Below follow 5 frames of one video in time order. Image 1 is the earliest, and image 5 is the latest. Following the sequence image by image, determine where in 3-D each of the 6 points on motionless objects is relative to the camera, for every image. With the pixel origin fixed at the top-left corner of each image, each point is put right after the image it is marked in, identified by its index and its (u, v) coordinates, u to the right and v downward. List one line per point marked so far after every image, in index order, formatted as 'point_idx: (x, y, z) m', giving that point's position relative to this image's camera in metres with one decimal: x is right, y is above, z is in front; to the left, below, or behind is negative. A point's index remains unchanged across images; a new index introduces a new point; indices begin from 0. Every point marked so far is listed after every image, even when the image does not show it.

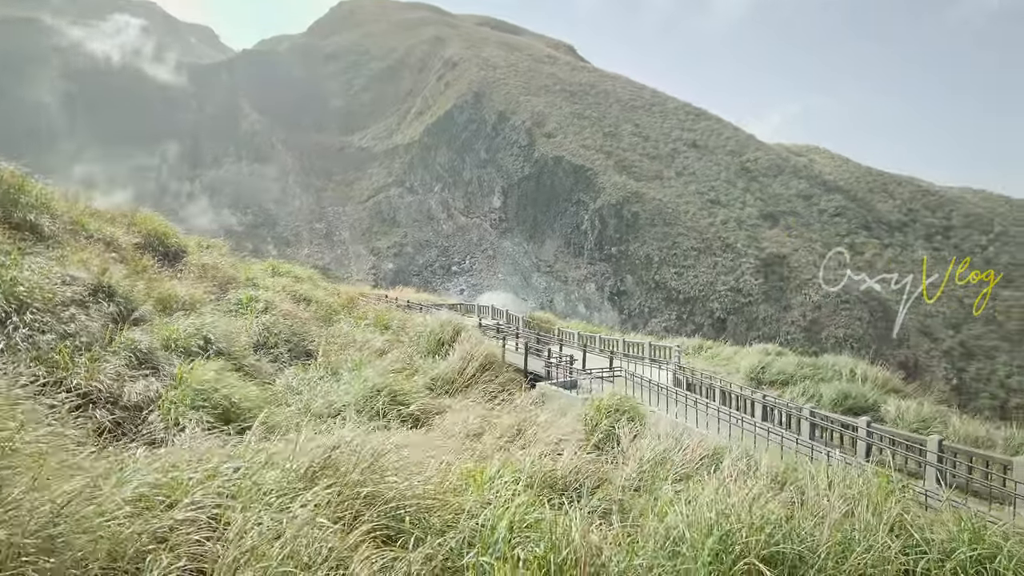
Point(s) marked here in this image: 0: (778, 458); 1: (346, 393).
0: (+2.6, -1.7, +6.1) m
1: (-2.3, -1.4, +8.3) m
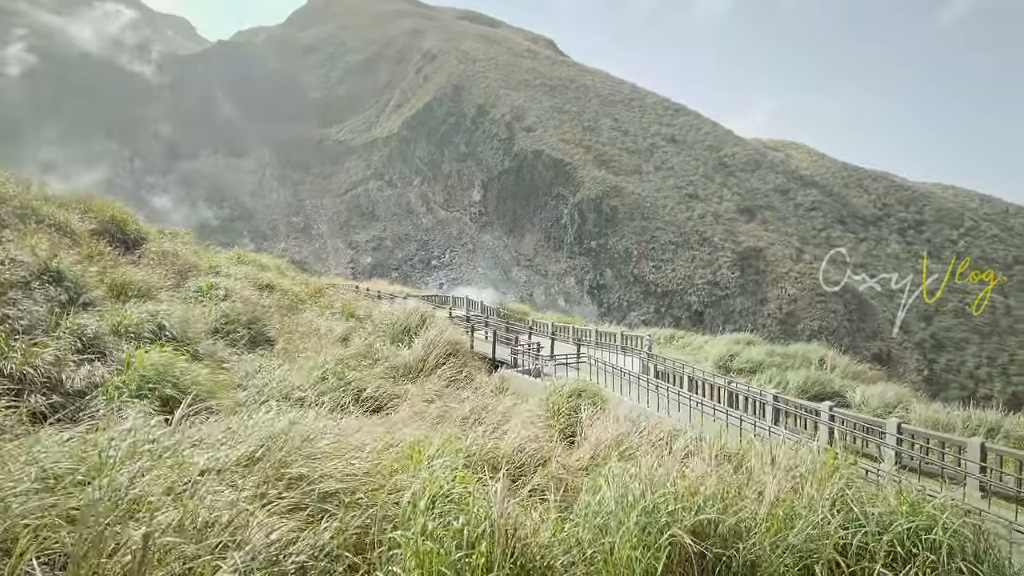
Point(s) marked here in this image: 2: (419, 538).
0: (+2.2, -1.5, +6.0) m
1: (-2.8, -1.2, +8.1) m
2: (-0.5, -1.1, +2.7) m
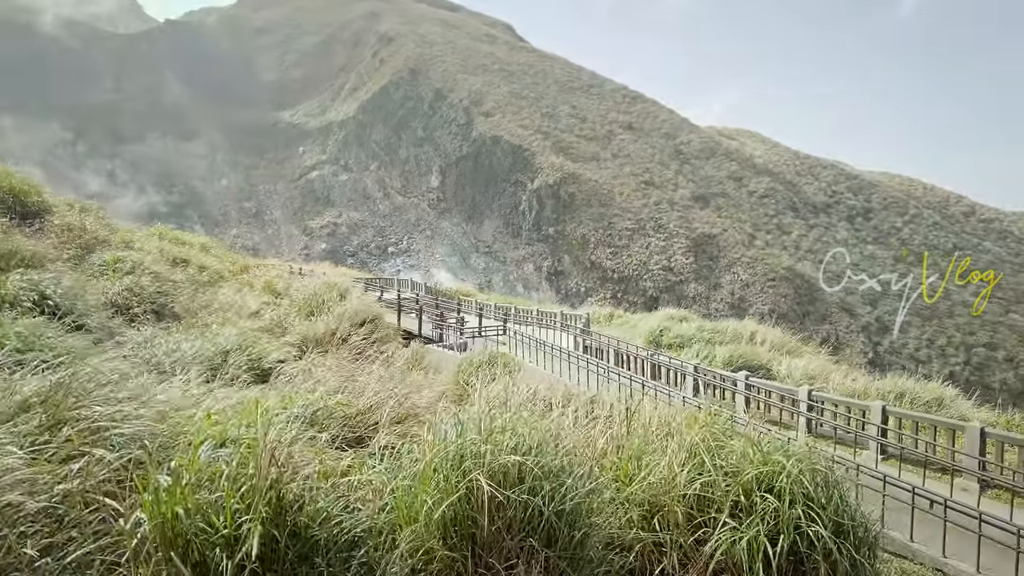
0: (+1.0, -1.1, +5.8) m
1: (-4.1, -0.8, +7.6) m
2: (-1.4, -0.8, +2.4) m
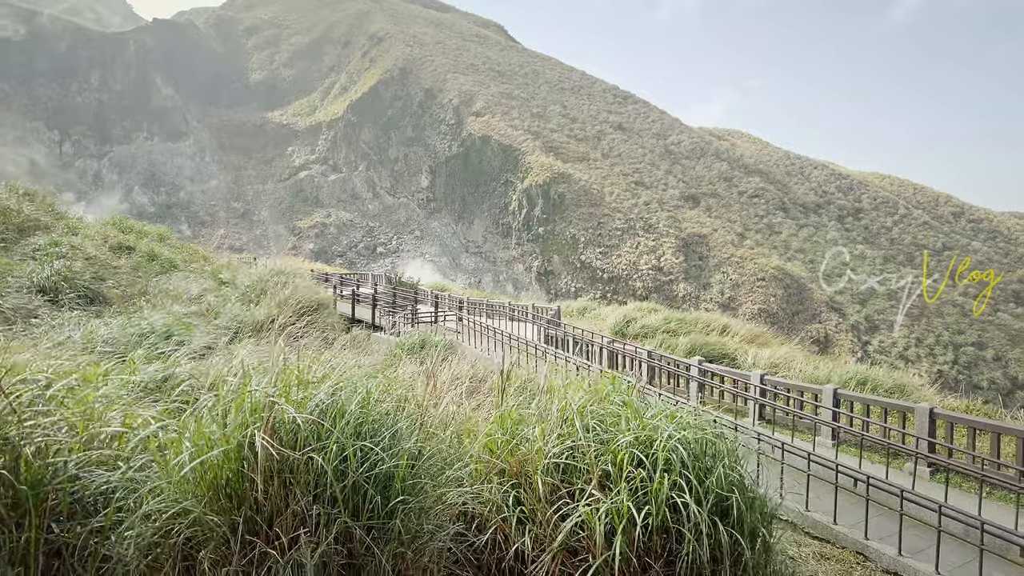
0: (+0.2, -0.8, +5.4) m
1: (-4.9, -0.5, +7.2) m
2: (-2.2, -0.5, +2.0) m
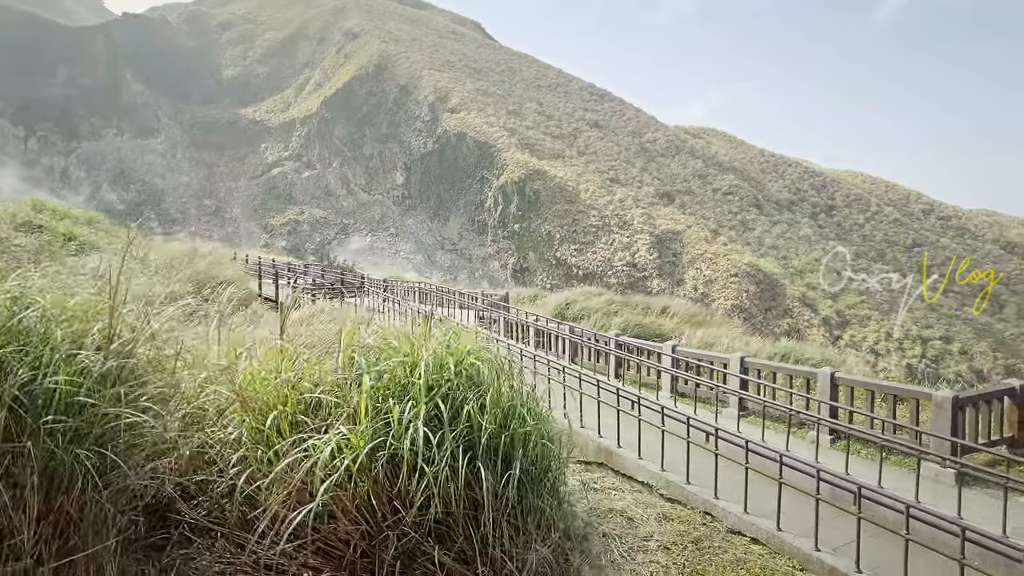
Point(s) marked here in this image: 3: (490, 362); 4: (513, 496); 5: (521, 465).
0: (-1.0, -0.4, +5.0) m
1: (-6.1, -0.1, +6.6) m
2: (-3.3, -0.1, +1.5) m
3: (-0.1, -0.4, +3.0) m
4: (0.0, -0.9, +2.6) m
5: (+0.1, -0.8, +2.6) m
